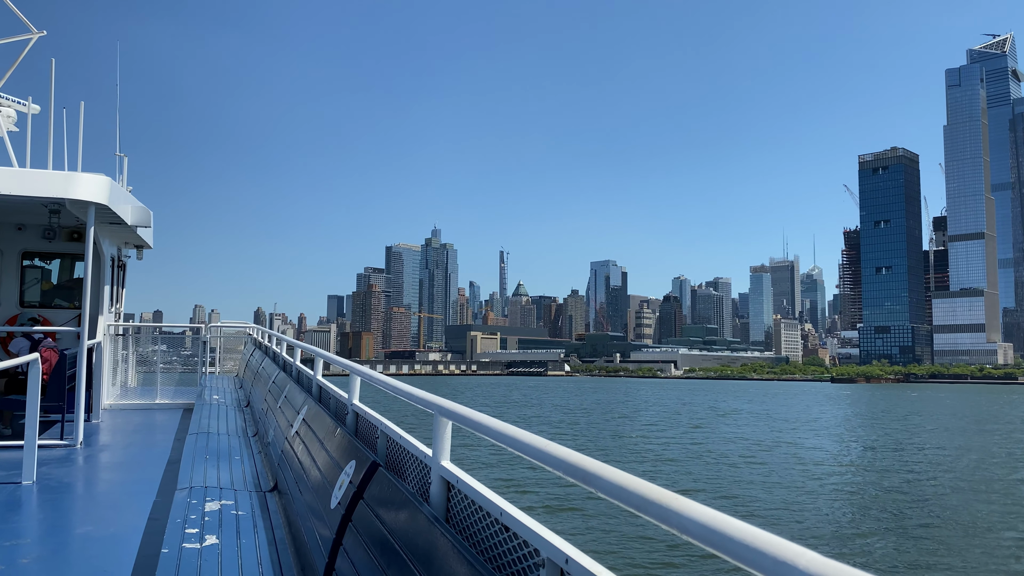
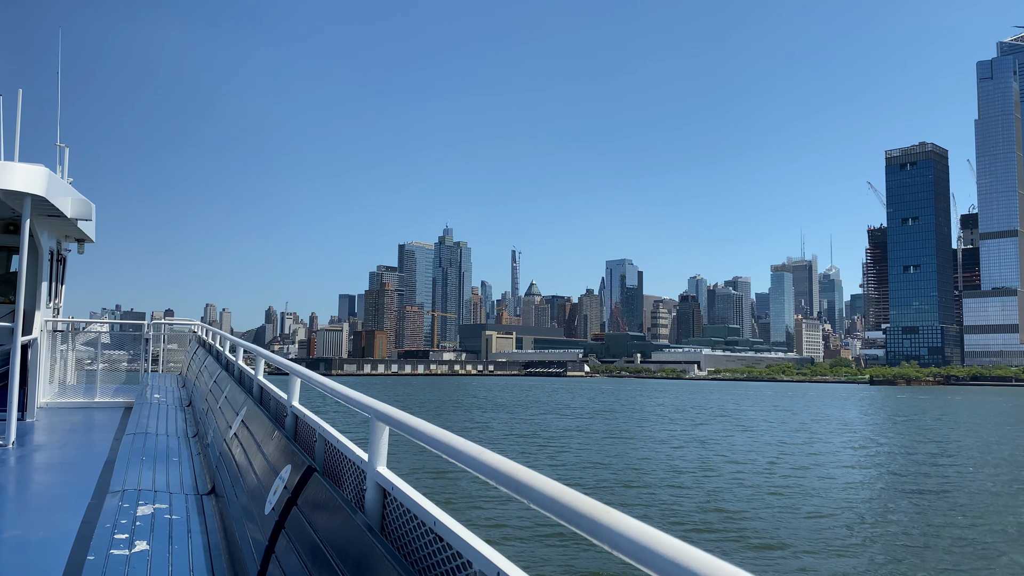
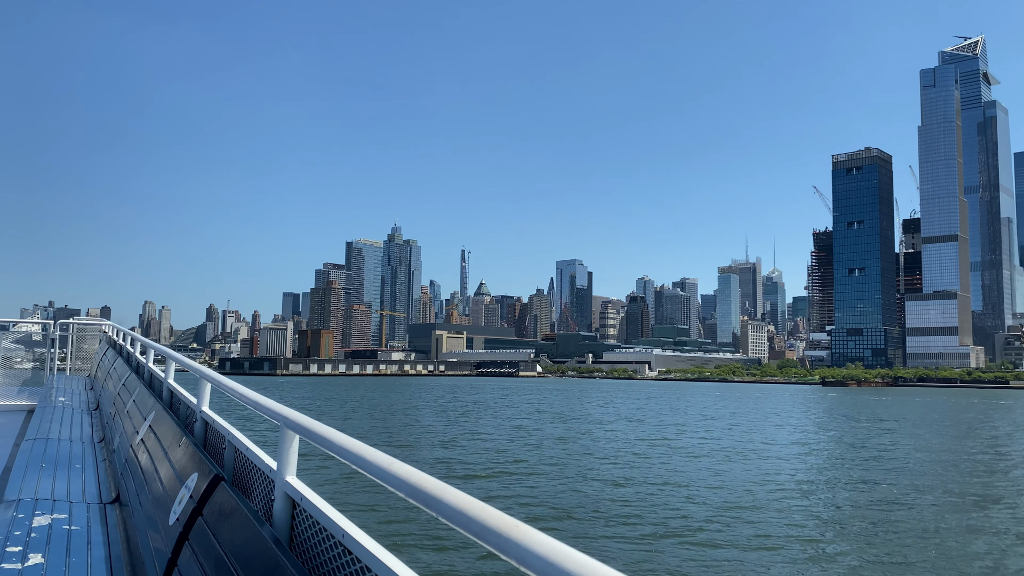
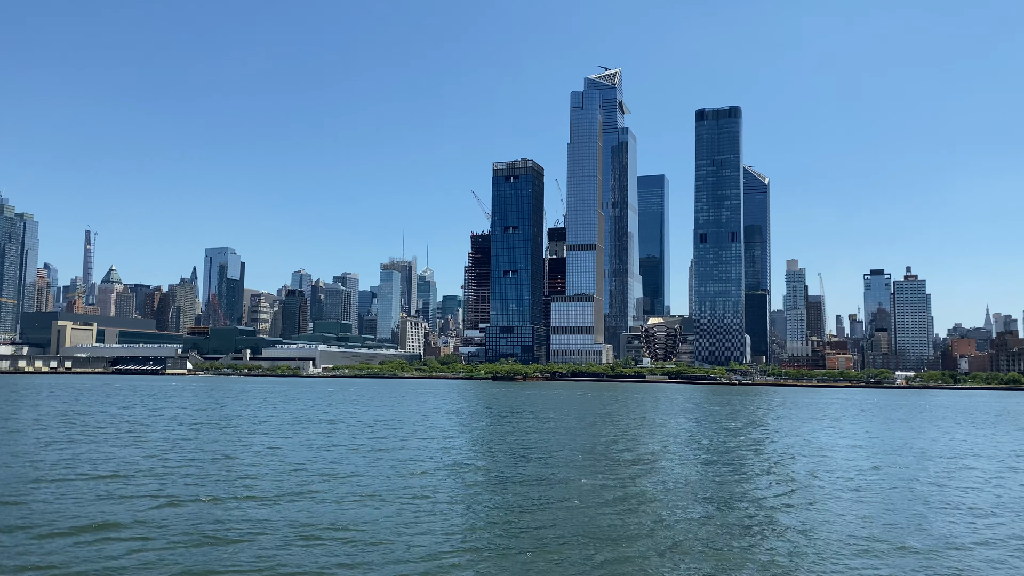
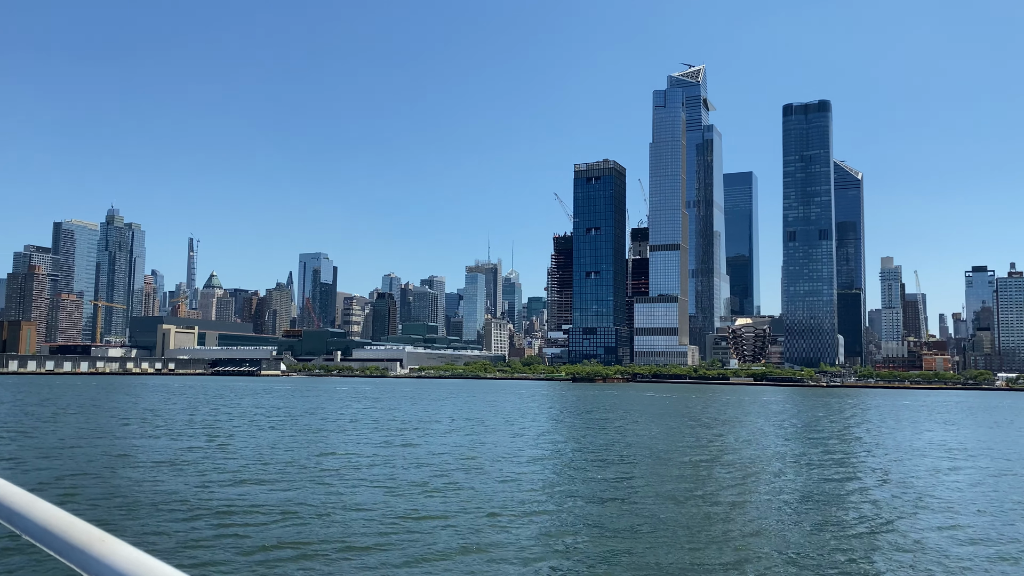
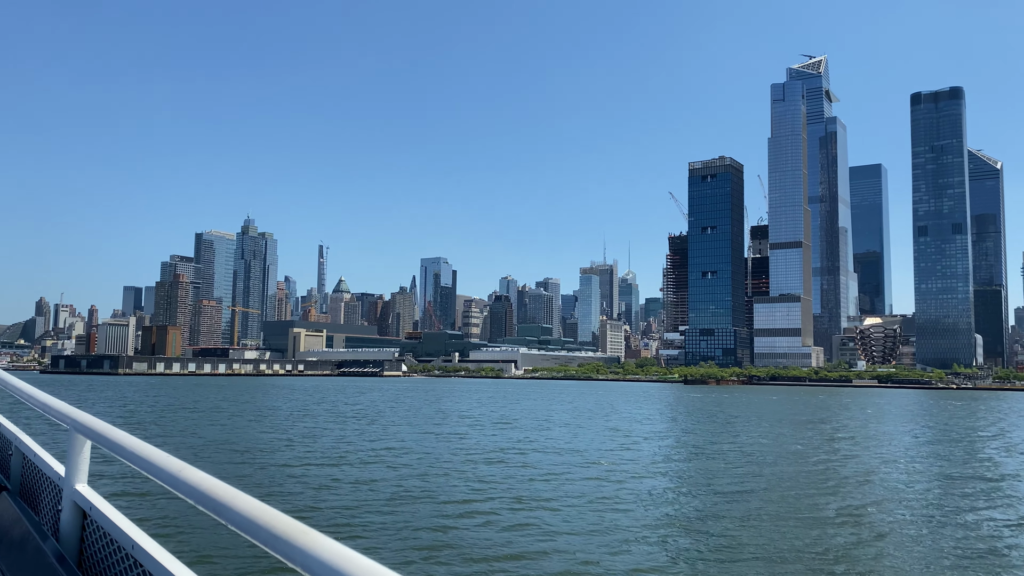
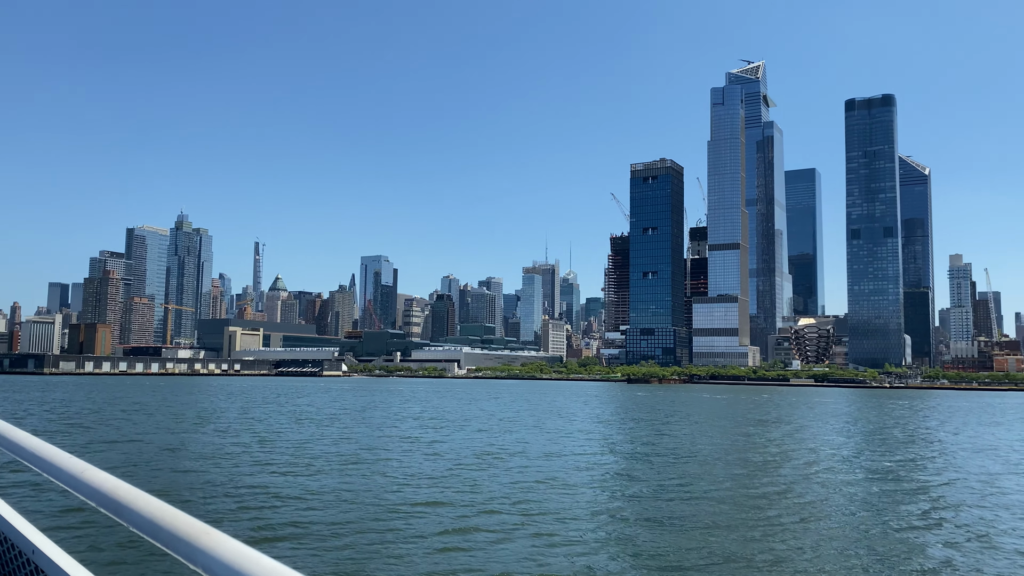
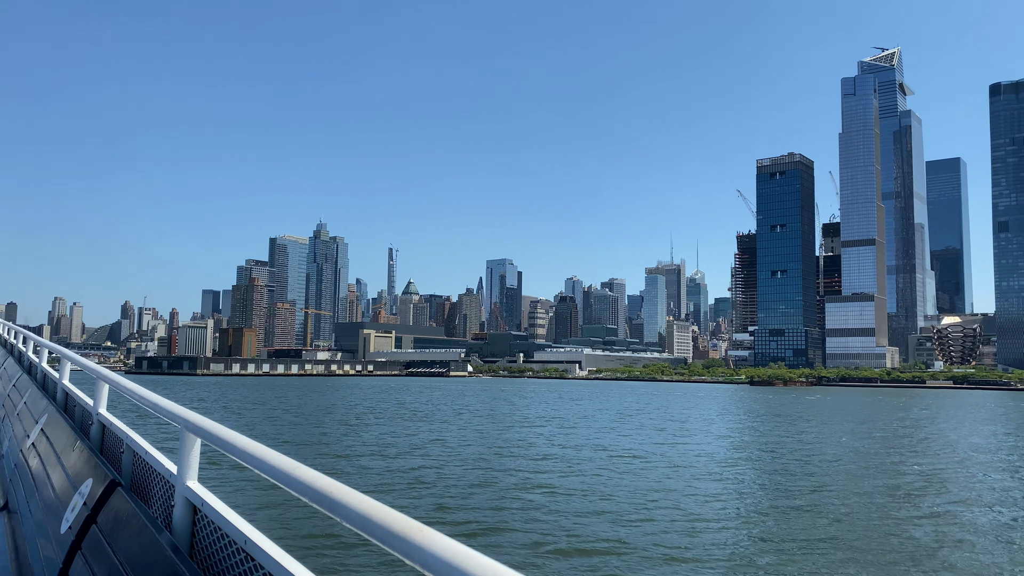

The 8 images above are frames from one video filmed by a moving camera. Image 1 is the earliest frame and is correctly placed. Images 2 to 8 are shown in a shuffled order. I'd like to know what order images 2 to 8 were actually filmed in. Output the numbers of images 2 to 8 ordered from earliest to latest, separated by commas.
2, 3, 8, 6, 7, 5, 4
